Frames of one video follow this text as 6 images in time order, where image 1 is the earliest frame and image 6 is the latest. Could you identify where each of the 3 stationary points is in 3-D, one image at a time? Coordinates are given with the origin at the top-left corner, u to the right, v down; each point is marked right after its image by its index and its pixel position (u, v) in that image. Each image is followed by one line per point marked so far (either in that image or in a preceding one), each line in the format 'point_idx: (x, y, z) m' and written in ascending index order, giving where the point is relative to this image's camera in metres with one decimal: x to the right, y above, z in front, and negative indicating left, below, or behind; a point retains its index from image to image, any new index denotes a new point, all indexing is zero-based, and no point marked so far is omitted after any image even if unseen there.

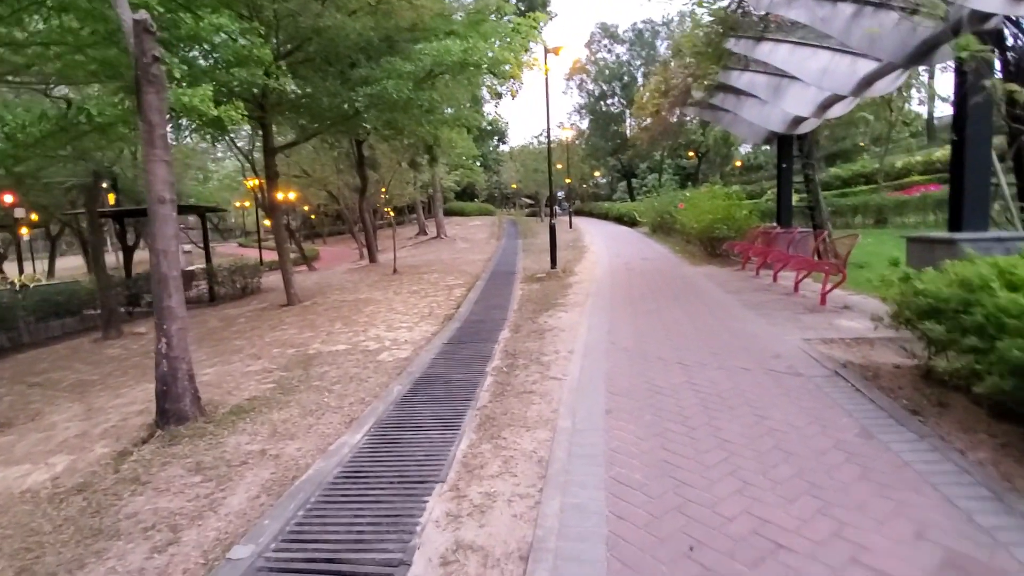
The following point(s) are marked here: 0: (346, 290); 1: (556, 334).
0: (-5.4, -0.1, +16.1) m
1: (+0.6, -0.7, +7.2) m
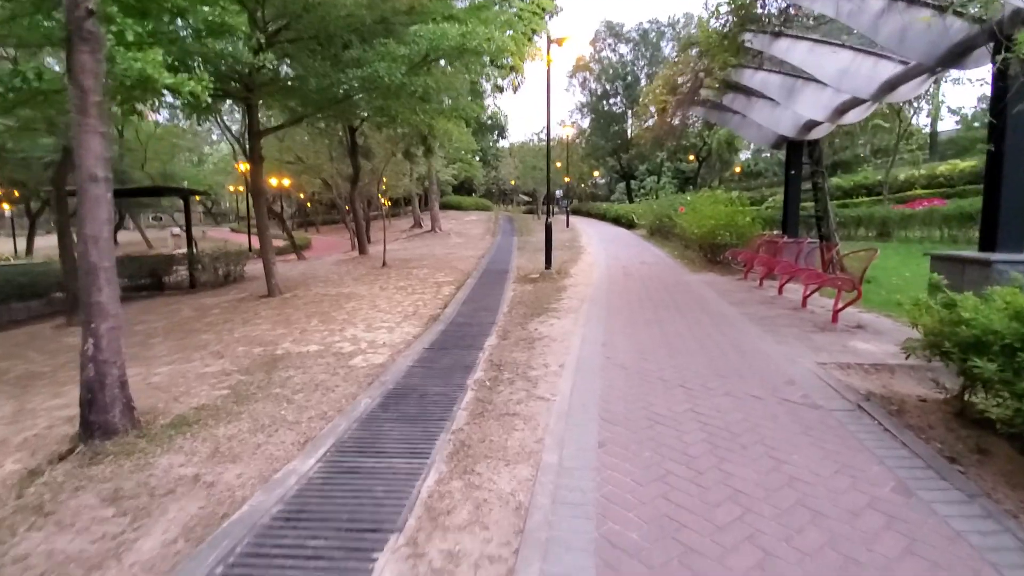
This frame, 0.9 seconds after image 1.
0: (-5.6, +0.2, +15.5) m
1: (+0.4, -0.8, +6.6) m
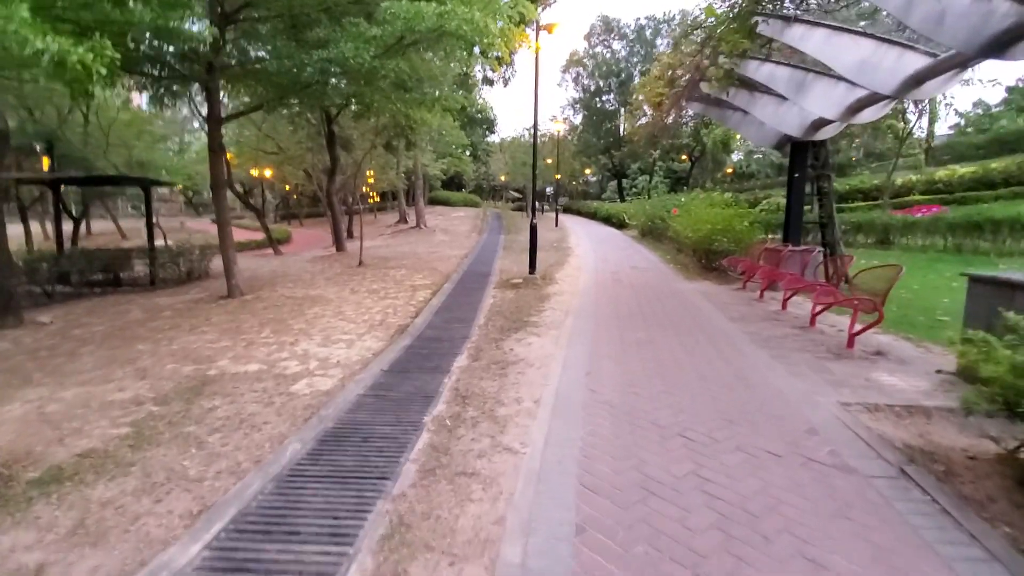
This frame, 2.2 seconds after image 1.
0: (-6.2, +0.2, +14.4) m
1: (+0.1, -1.0, +5.7) m
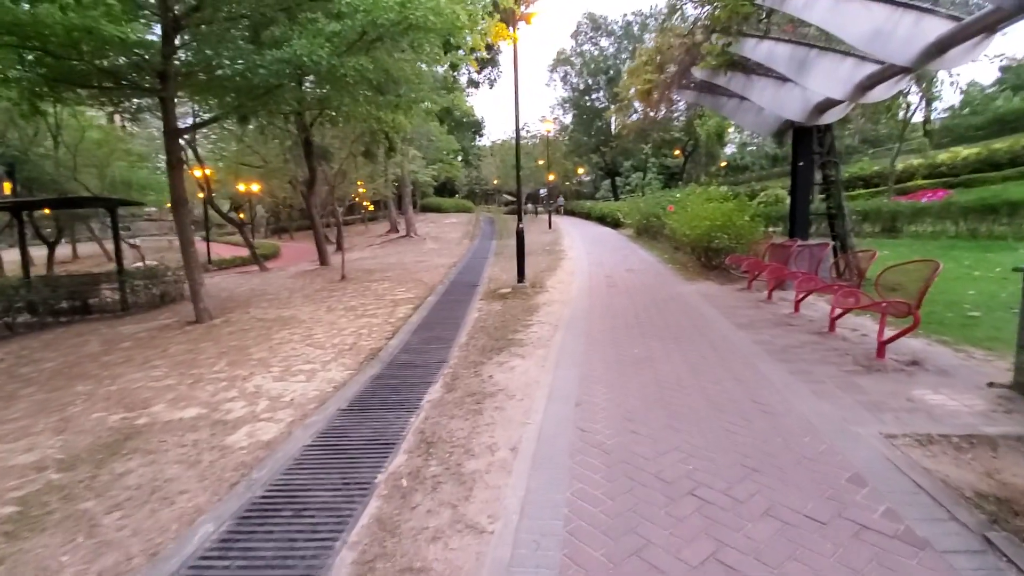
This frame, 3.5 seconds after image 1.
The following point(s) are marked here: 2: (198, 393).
0: (-6.4, -0.4, +13.5) m
1: (-0.1, -1.2, +4.8) m
2: (-3.9, -1.3, +6.1) m
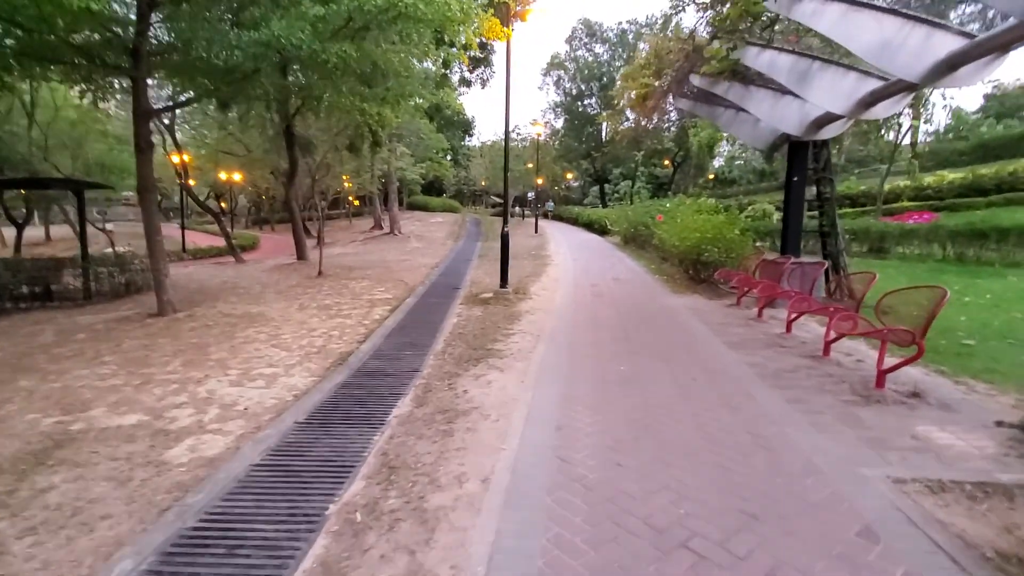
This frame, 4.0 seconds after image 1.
0: (-6.9, -0.2, +12.9) m
1: (-0.4, -1.2, +4.4) m
2: (-4.1, -1.2, +5.6) m
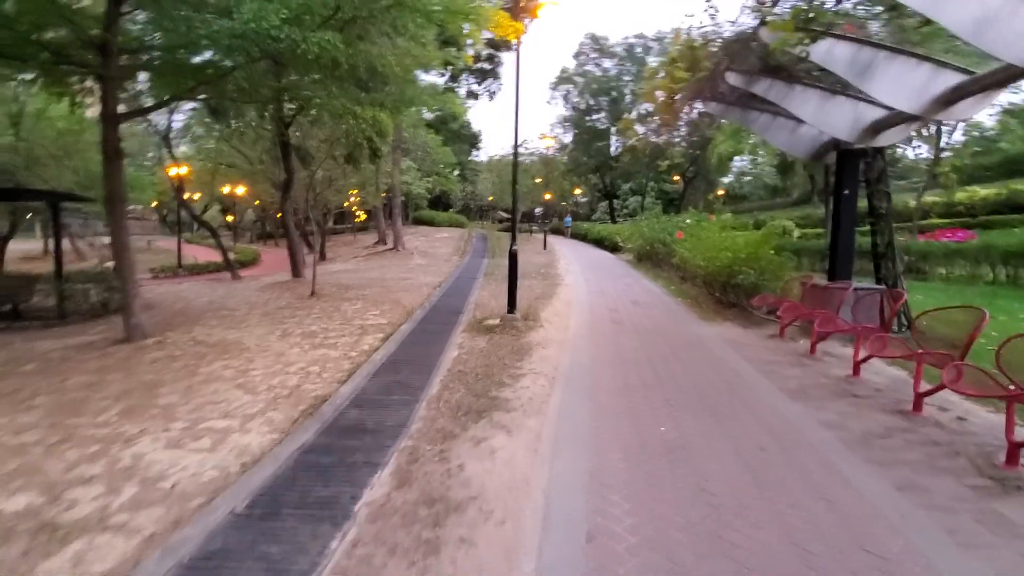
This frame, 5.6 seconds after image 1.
0: (-6.7, -0.7, +11.8) m
1: (-0.3, -1.5, +3.1) m
2: (-4.1, -1.5, +4.3) m
